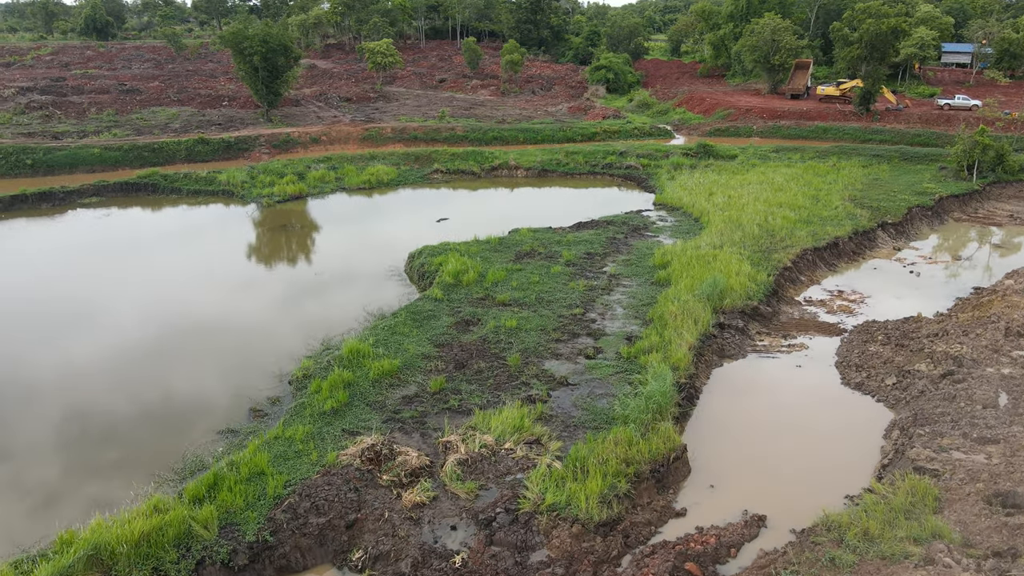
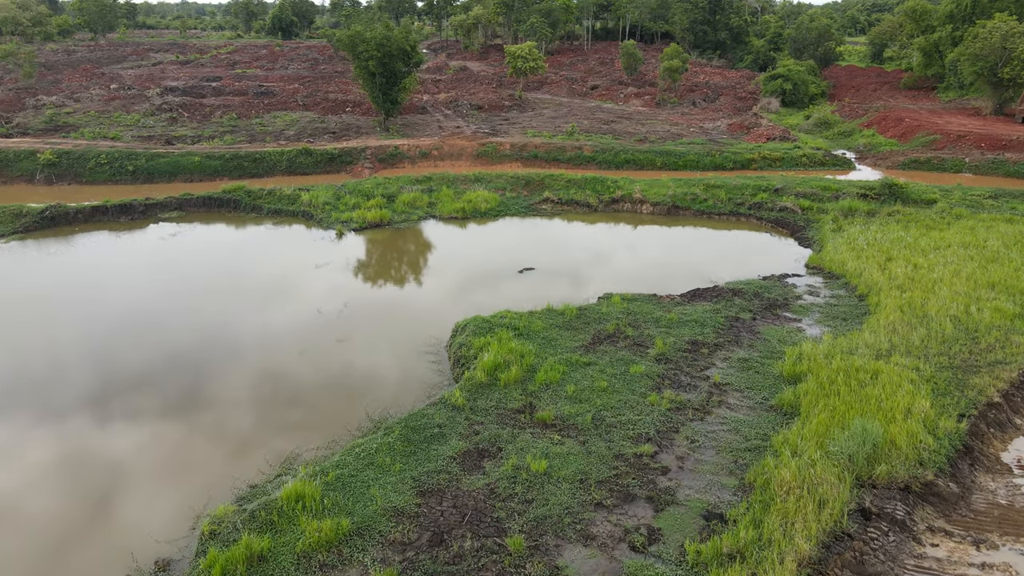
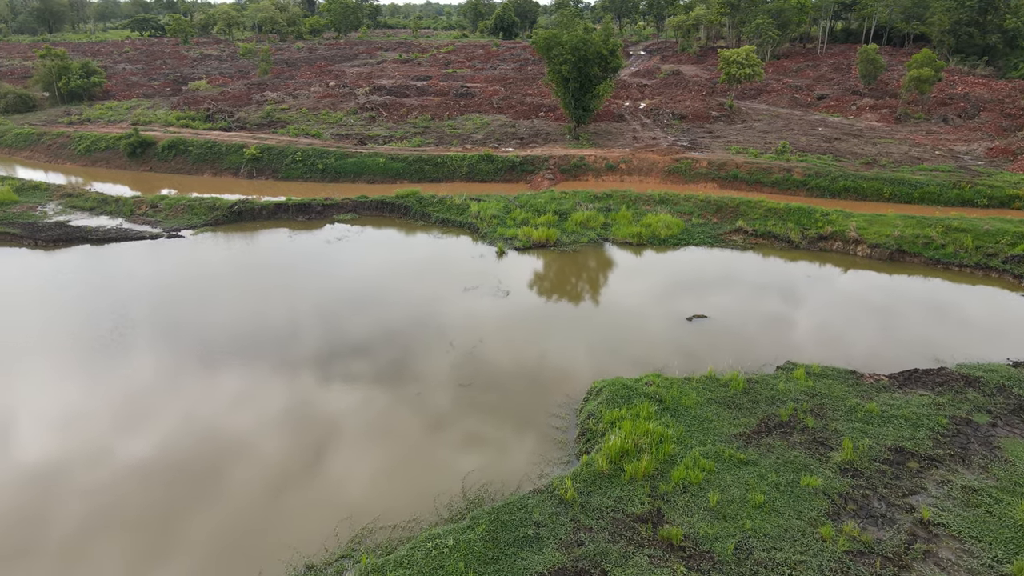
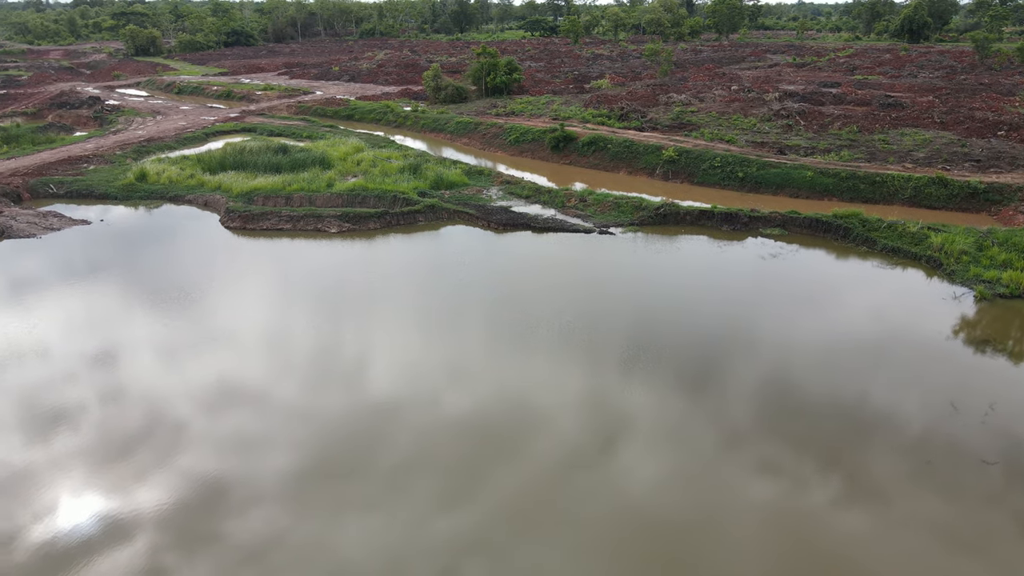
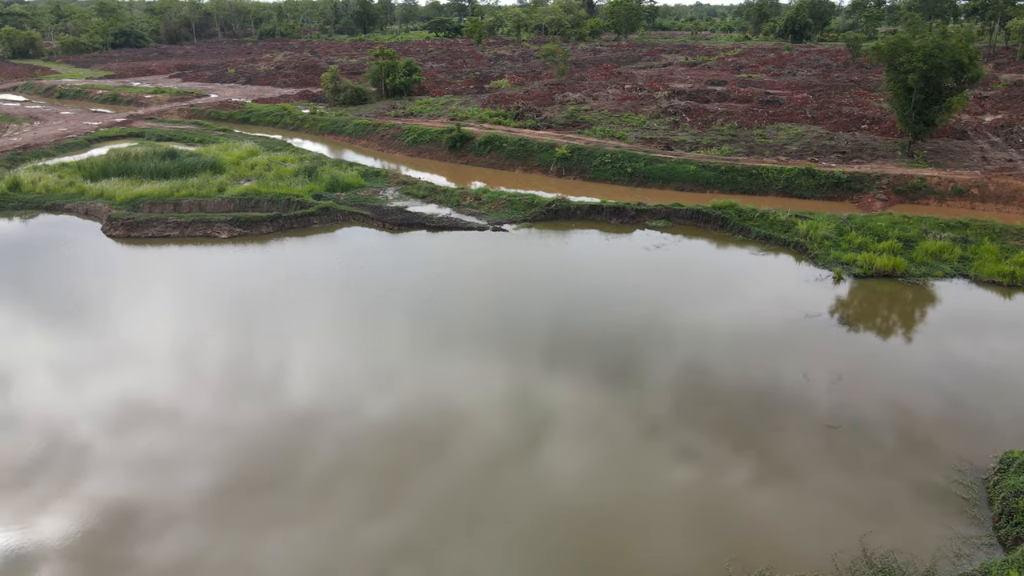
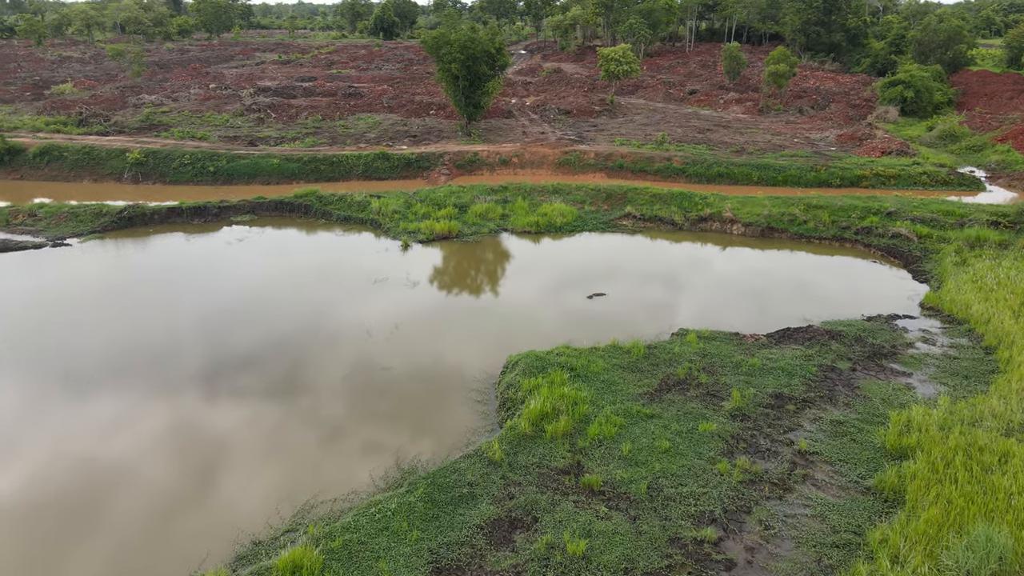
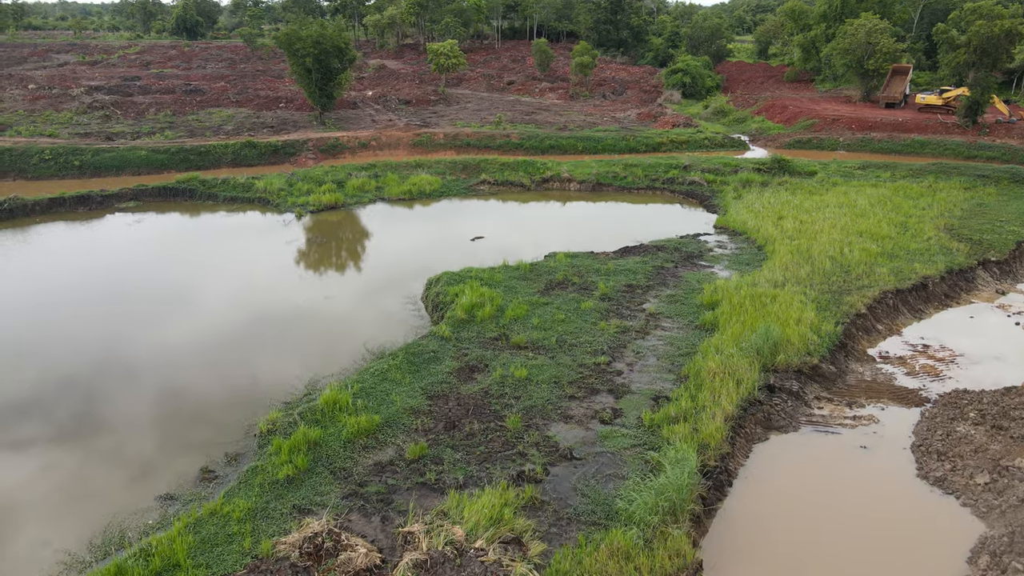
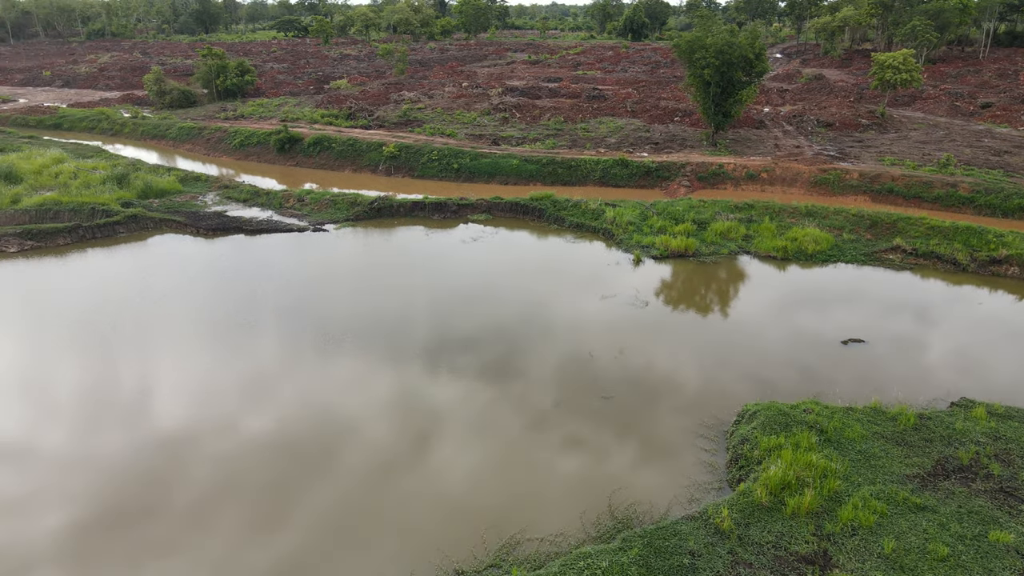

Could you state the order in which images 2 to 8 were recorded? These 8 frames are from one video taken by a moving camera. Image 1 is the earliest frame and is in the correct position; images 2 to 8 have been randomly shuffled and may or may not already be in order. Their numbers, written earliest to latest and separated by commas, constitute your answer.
7, 2, 6, 3, 8, 5, 4
